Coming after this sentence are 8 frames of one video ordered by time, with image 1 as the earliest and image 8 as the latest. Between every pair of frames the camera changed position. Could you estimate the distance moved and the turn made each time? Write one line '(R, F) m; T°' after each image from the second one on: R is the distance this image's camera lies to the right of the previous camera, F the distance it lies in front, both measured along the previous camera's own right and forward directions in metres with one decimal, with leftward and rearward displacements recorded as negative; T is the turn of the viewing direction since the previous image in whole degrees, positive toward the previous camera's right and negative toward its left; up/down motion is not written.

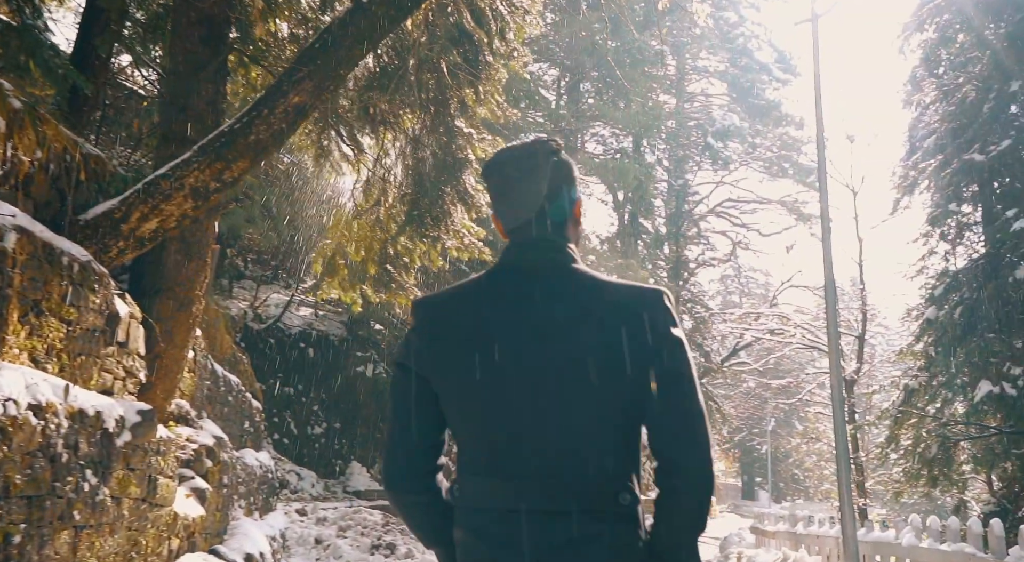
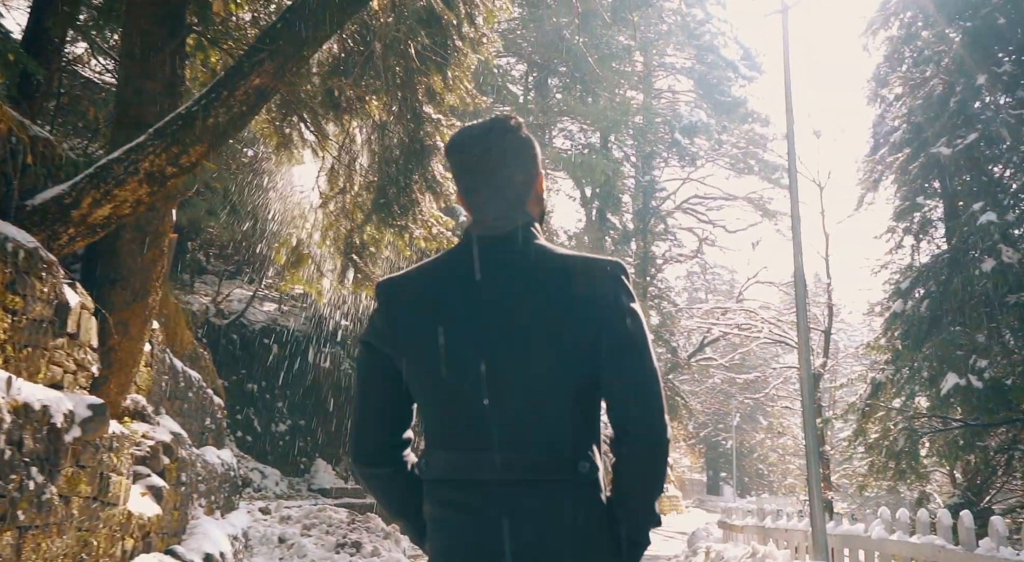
(0.0, +0.2) m; +2°
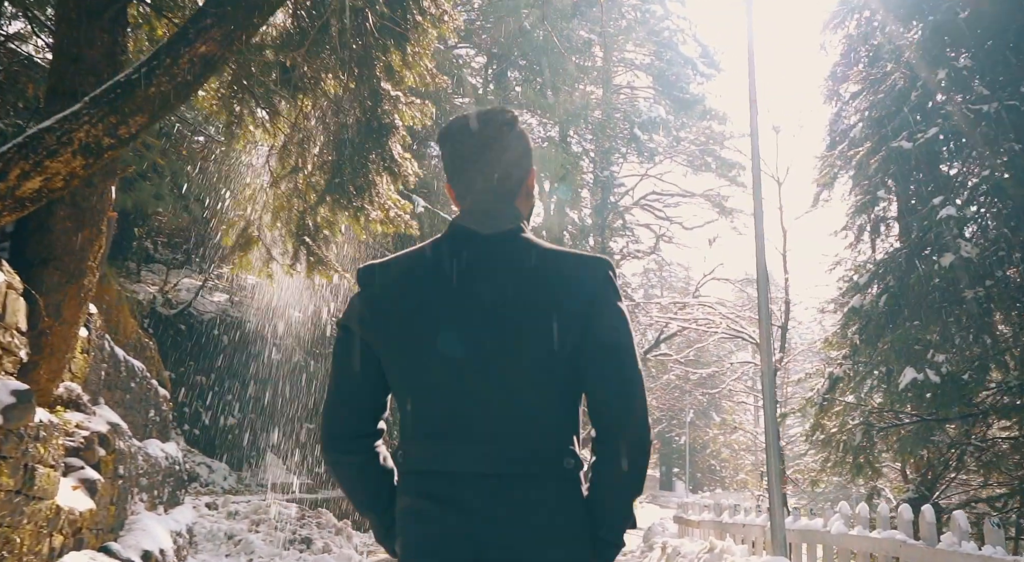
(0.0, +0.2) m; +3°
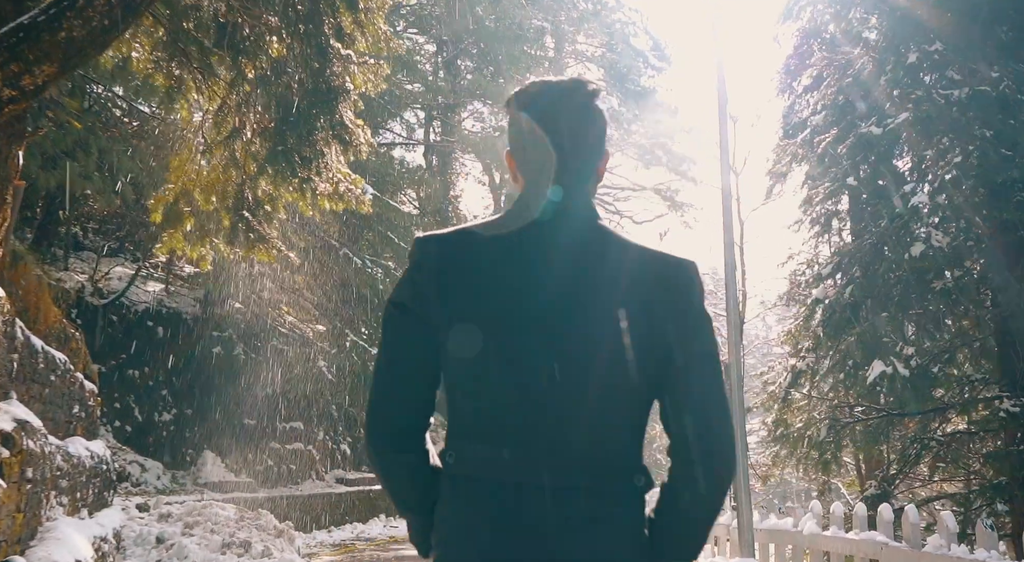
(-0.1, +0.5) m; +4°
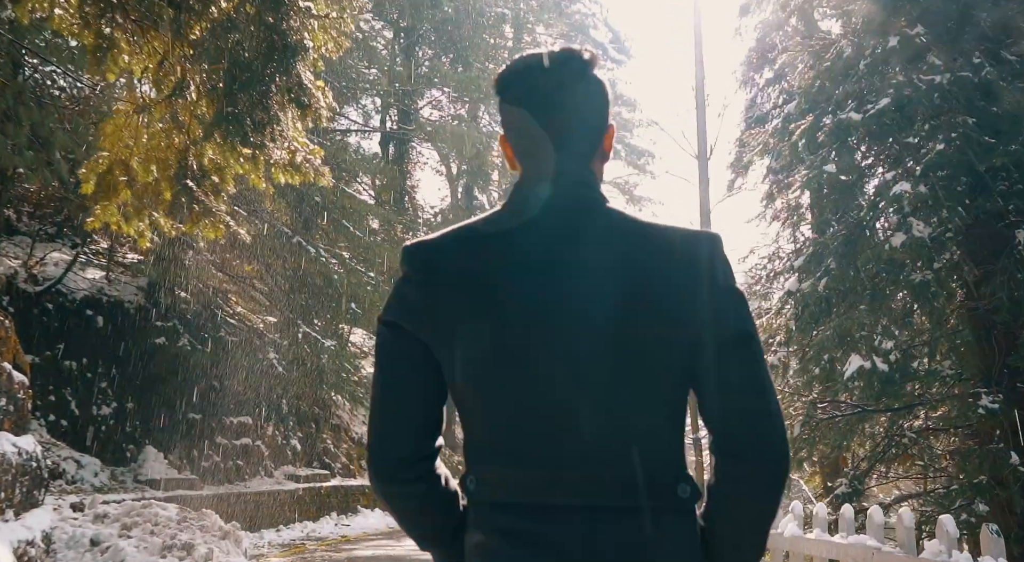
(-0.1, +0.5) m; +3°
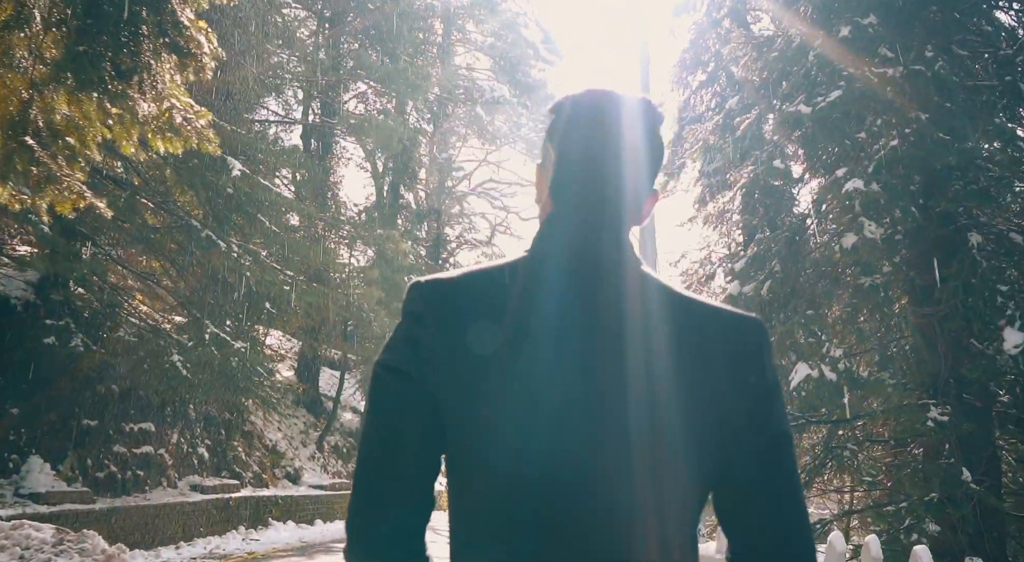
(0.0, +0.8) m; +5°
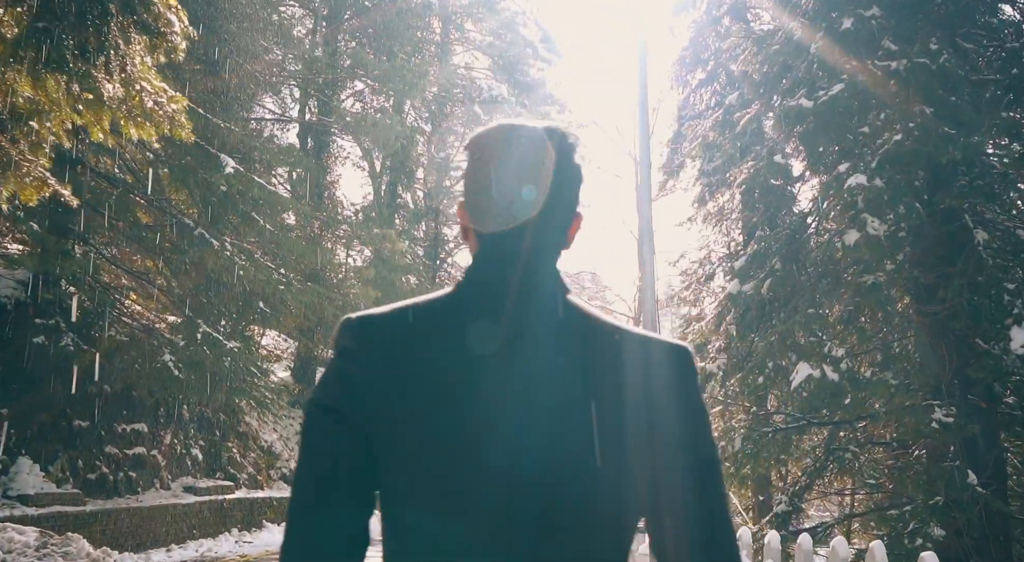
(+0.1, +0.2) m; 0°
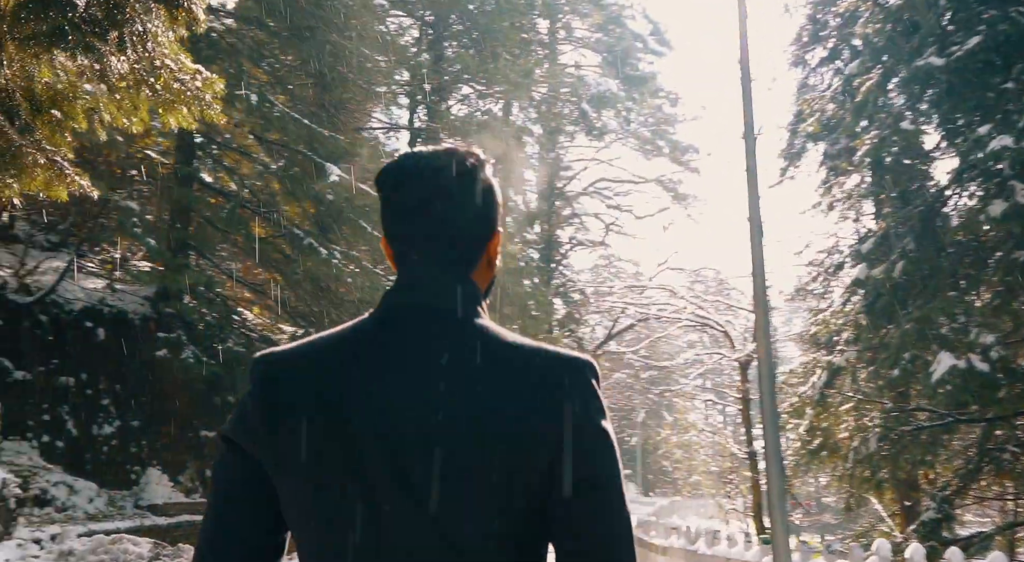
(+0.2, +0.5) m; -8°
